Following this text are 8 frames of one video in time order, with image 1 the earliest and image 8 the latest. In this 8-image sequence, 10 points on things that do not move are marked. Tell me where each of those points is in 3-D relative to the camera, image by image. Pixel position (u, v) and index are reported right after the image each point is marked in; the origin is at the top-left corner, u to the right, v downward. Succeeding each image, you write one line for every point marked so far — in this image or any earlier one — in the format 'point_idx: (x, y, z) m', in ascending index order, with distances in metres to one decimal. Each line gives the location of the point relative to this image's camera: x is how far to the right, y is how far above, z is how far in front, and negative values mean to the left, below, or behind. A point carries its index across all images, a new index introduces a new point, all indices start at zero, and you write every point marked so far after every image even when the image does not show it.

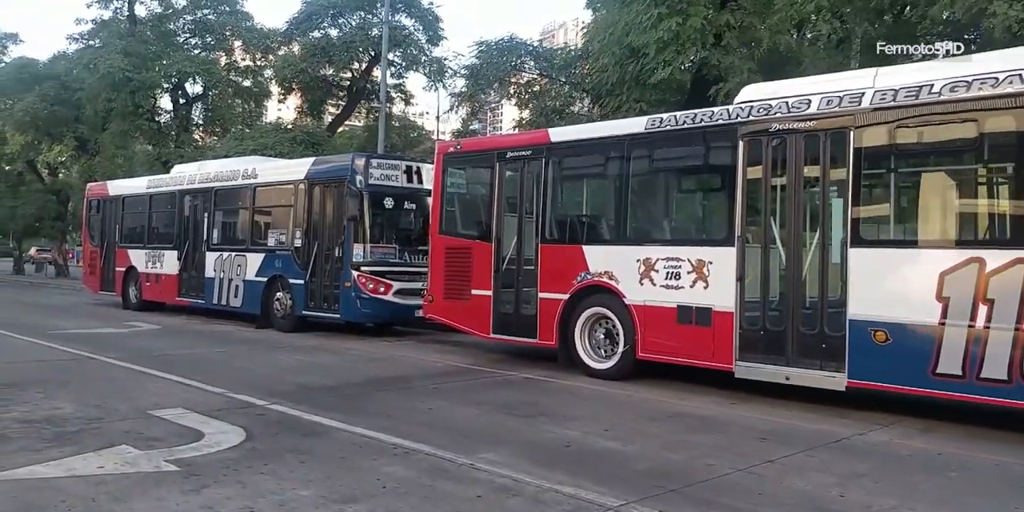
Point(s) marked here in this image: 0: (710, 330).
0: (+2.3, -0.8, +9.8) m
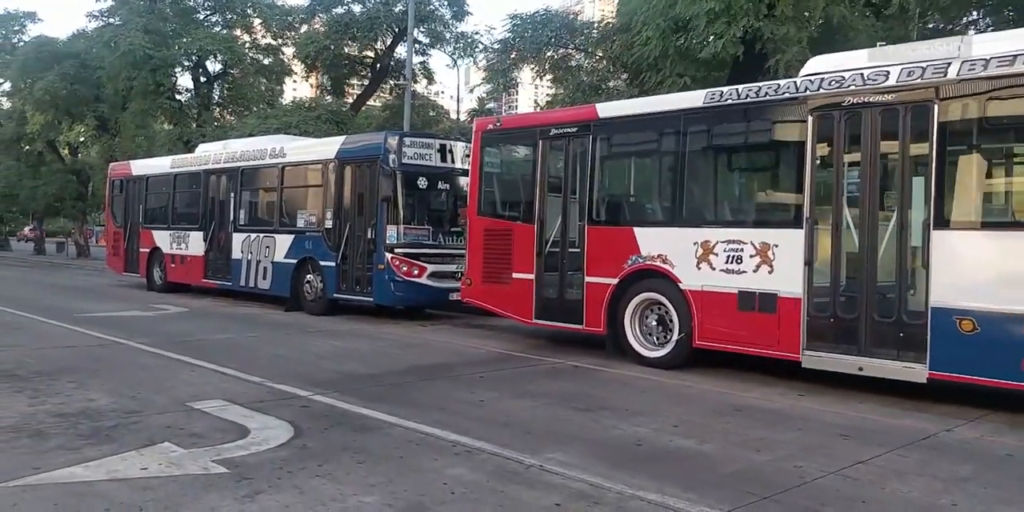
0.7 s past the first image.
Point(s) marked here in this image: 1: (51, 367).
0: (+2.9, -0.7, +9.2) m
1: (-5.0, -1.2, +9.2) m
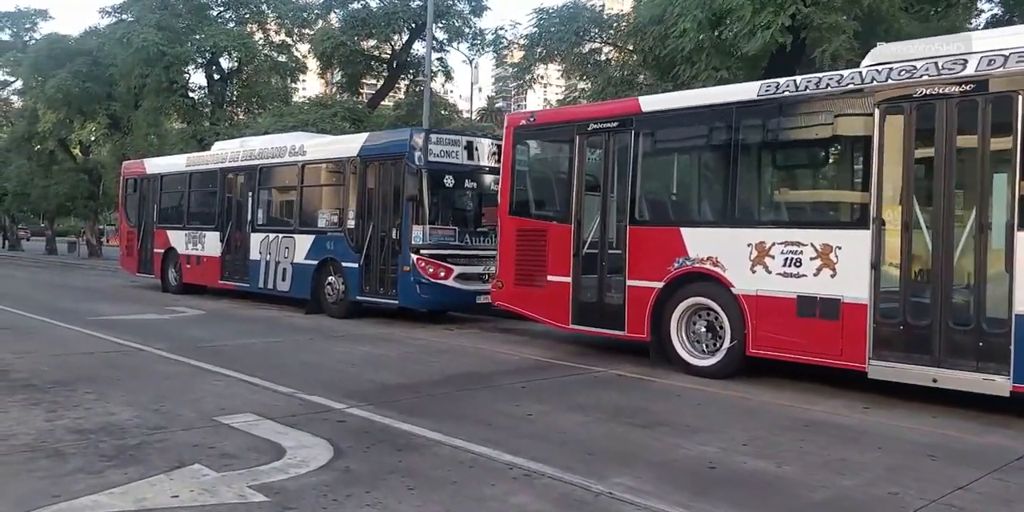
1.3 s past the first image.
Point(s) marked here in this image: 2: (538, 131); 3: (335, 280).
0: (+3.3, -0.7, +8.6) m
1: (-4.5, -1.2, +8.7) m
2: (+0.4, +1.8, +11.9) m
3: (-3.2, -0.4, +15.6) m
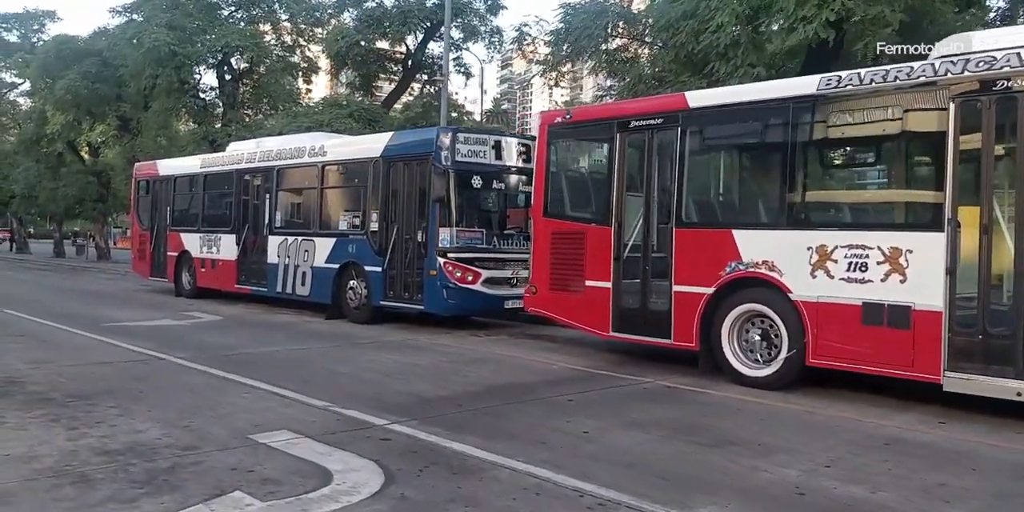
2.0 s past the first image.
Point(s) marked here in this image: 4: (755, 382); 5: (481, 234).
0: (+3.8, -0.7, +8.1) m
1: (-4.1, -1.3, +8.2) m
2: (+0.8, +1.7, +11.3) m
3: (-2.8, -0.5, +15.1) m
4: (+2.6, -1.4, +9.3) m
5: (-0.5, +0.4, +13.9) m
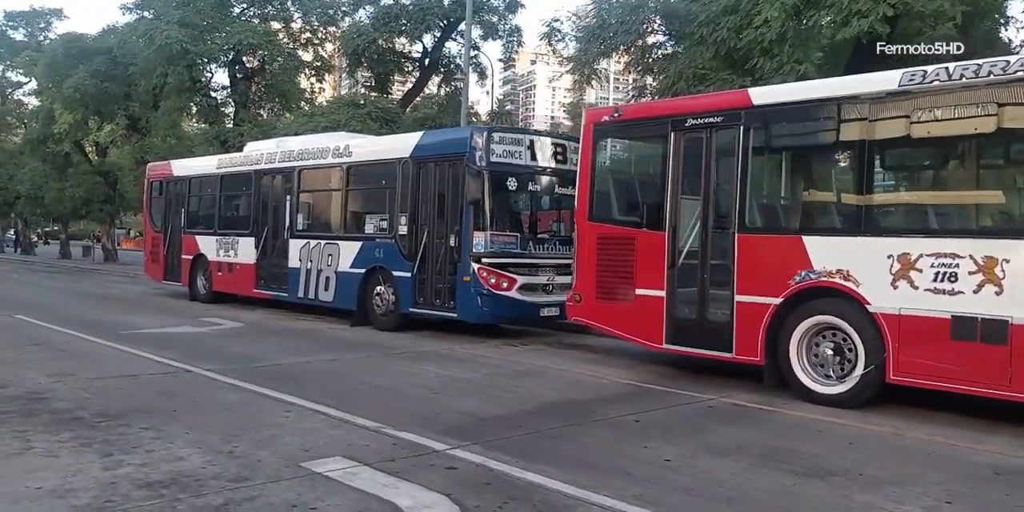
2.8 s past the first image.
0: (+4.3, -0.8, +7.5) m
1: (-3.5, -1.3, +7.6) m
2: (+1.4, +1.6, +10.7) m
3: (-2.2, -0.6, +14.5) m
4: (+3.2, -1.5, +8.7) m
5: (0.0, +0.3, +13.3) m
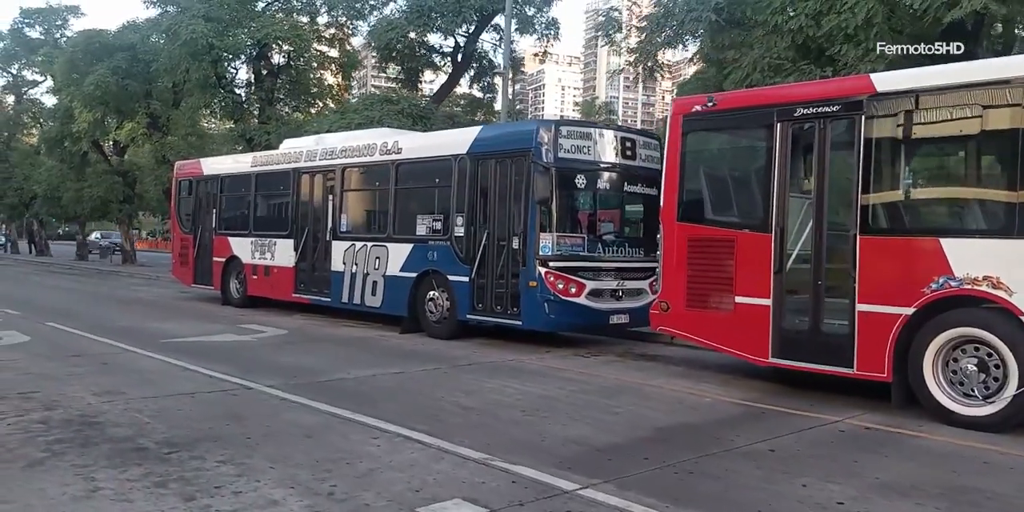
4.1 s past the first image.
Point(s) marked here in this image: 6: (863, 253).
0: (+5.3, -0.9, +6.5) m
1: (-2.6, -1.4, +6.7) m
2: (+2.4, +1.6, +9.8) m
3: (-1.2, -0.6, +13.5) m
4: (+4.2, -1.5, +7.7) m
5: (+1.0, +0.2, +12.4) m
6: (+3.5, 0.0, +8.5) m
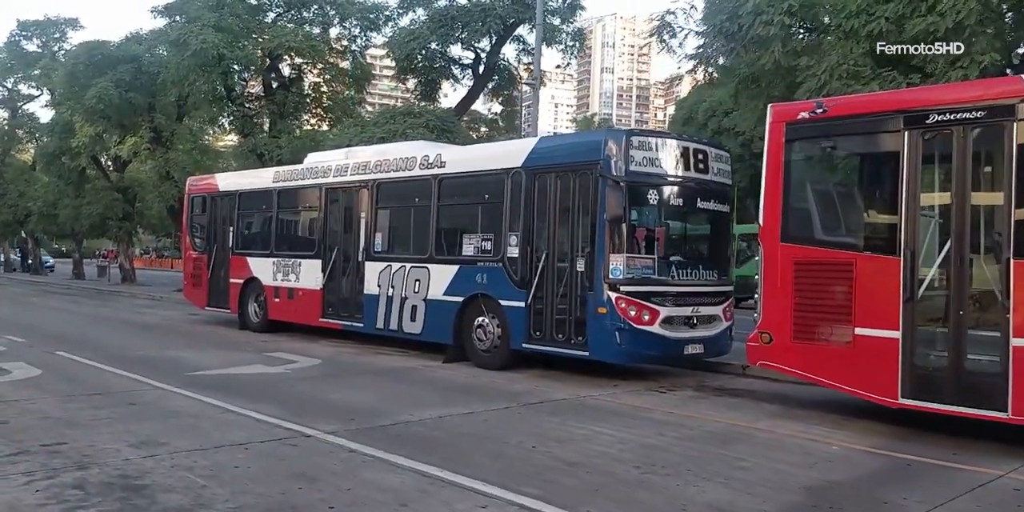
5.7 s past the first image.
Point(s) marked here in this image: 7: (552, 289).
0: (+6.2, -1.0, +5.4) m
1: (-1.7, -1.6, +5.5) m
2: (+3.2, +1.3, +8.7) m
3: (-0.3, -1.0, +12.4) m
4: (+5.0, -1.7, +6.6) m
5: (+1.9, -0.1, +11.2) m
6: (+4.4, -0.2, +7.4) m
7: (+0.6, -0.5, +11.5) m
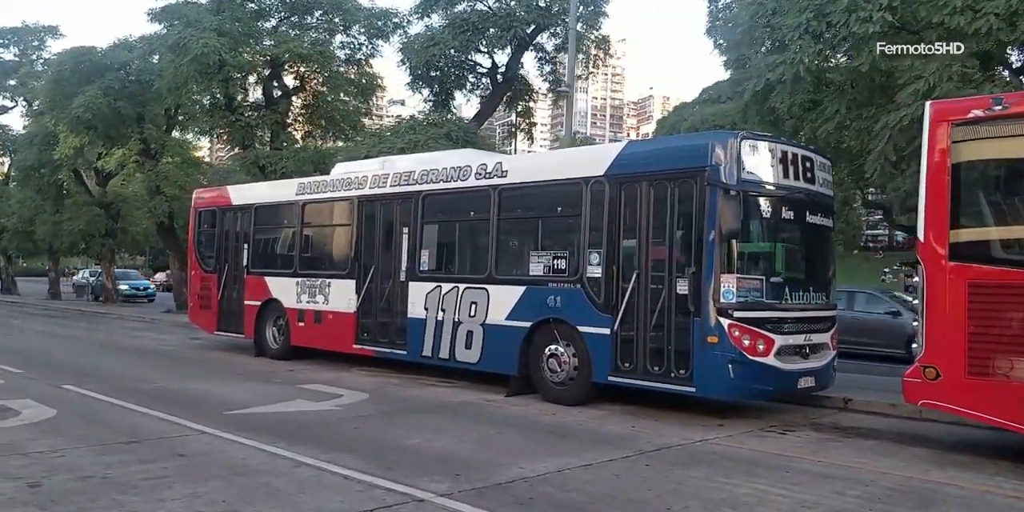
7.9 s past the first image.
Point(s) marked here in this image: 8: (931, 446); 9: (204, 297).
0: (+7.4, -1.2, +4.2) m
1: (-0.4, -1.7, +4.0) m
2: (+4.4, +1.1, +7.5) m
3: (+0.7, -1.2, +11.0) m
4: (+6.2, -1.9, +5.3) m
5: (+2.9, -0.3, +9.9) m
6: (+5.5, -0.4, +6.1) m
7: (+1.6, -0.7, +10.2) m
8: (+4.3, -1.9, +8.8) m
9: (-6.3, -0.8, +17.6) m
